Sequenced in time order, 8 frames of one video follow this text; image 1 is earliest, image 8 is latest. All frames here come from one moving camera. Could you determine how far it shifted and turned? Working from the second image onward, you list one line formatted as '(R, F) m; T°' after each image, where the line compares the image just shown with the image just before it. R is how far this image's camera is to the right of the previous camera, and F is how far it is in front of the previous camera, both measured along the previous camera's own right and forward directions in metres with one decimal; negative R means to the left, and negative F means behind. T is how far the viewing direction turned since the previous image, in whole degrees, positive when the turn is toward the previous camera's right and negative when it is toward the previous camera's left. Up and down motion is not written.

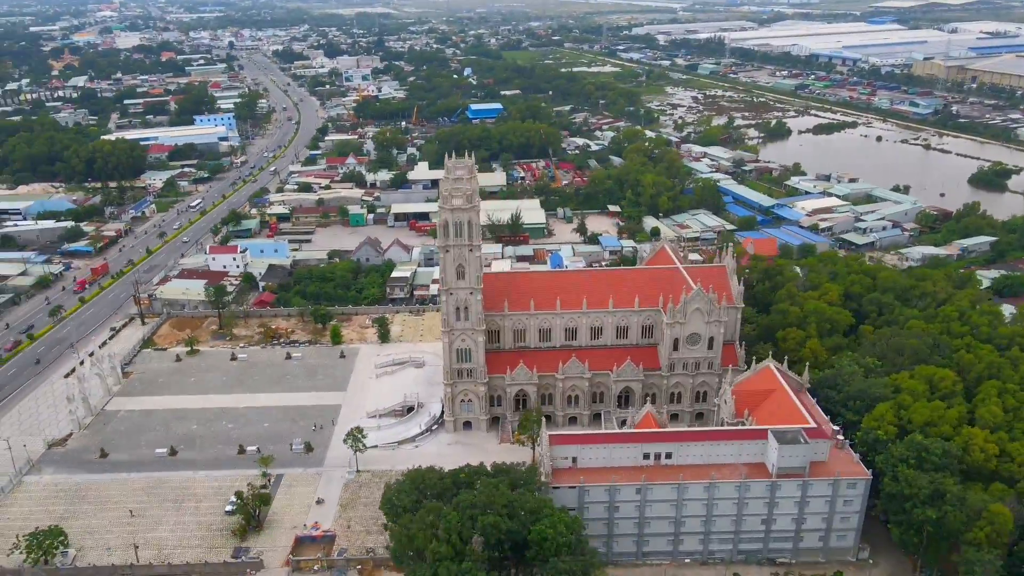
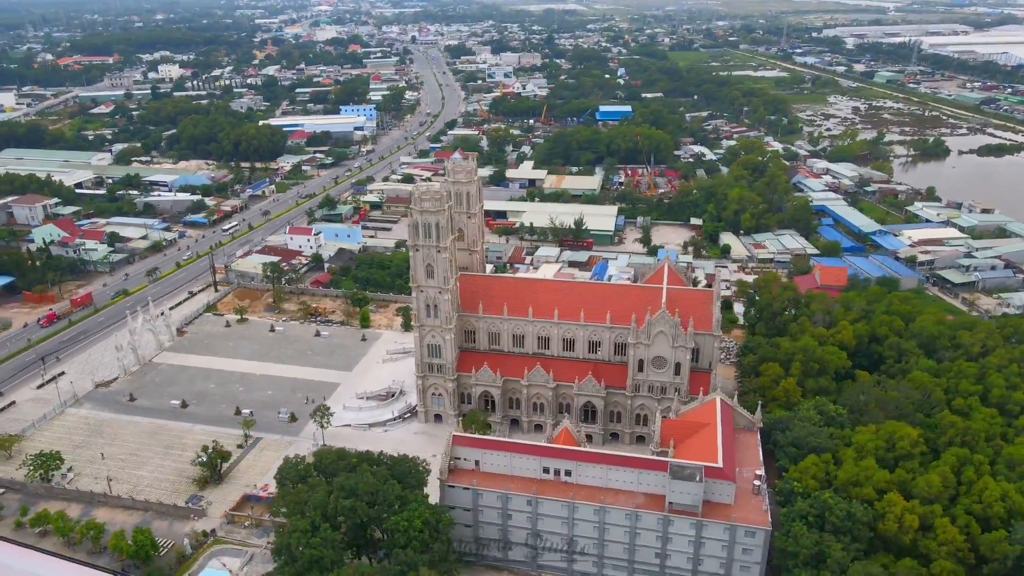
(+10.7, +0.2) m; -13°
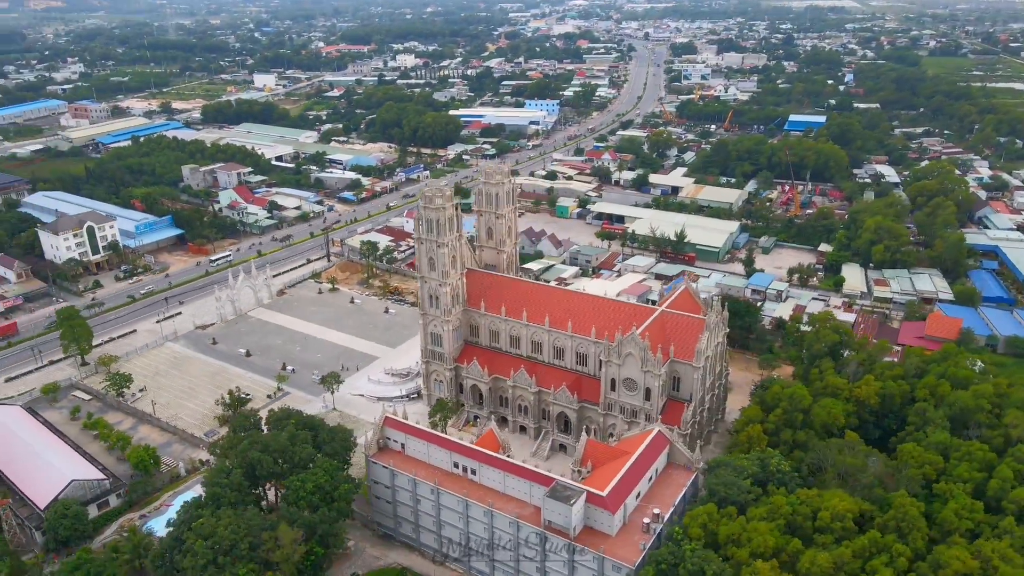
(+12.7, +0.9) m; -18°
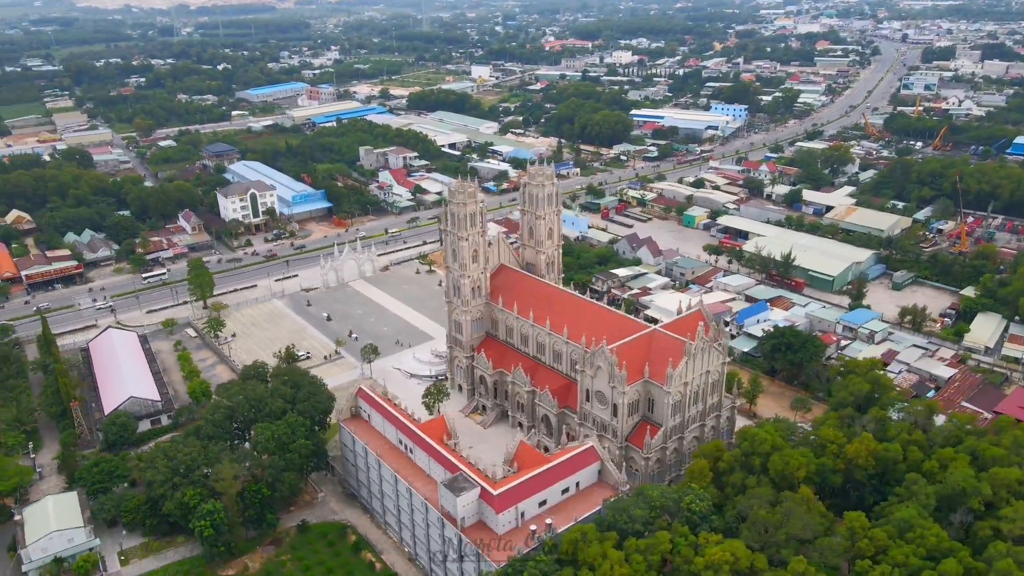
(+12.2, +0.7) m; -17°
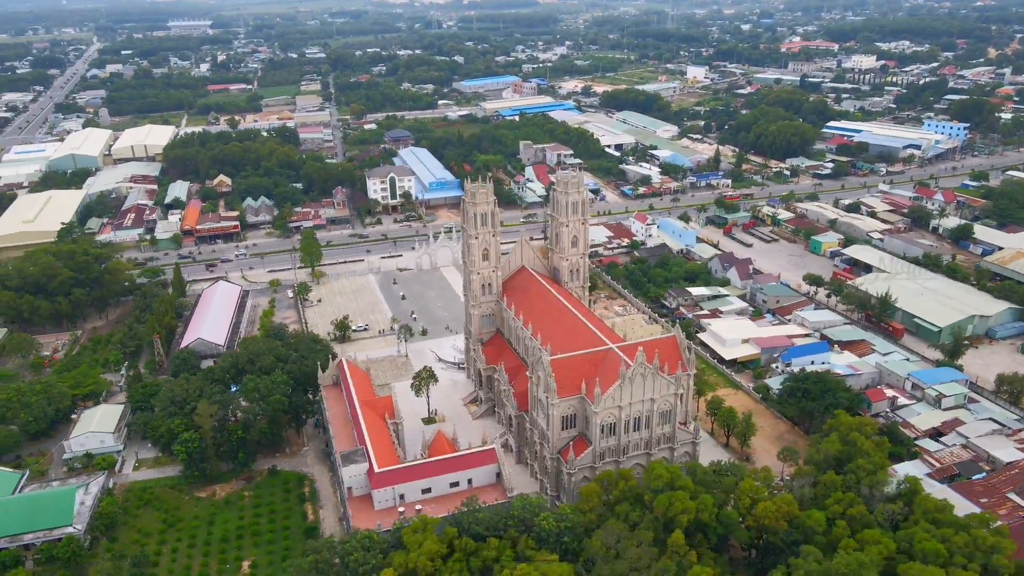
(+13.9, +0.8) m; -18°
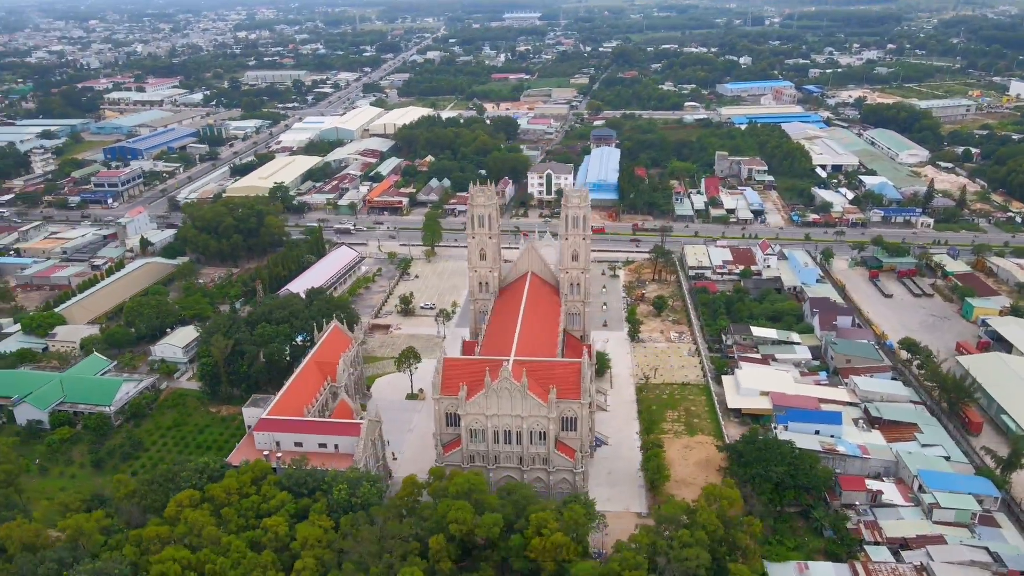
(+19.9, +2.1) m; -23°
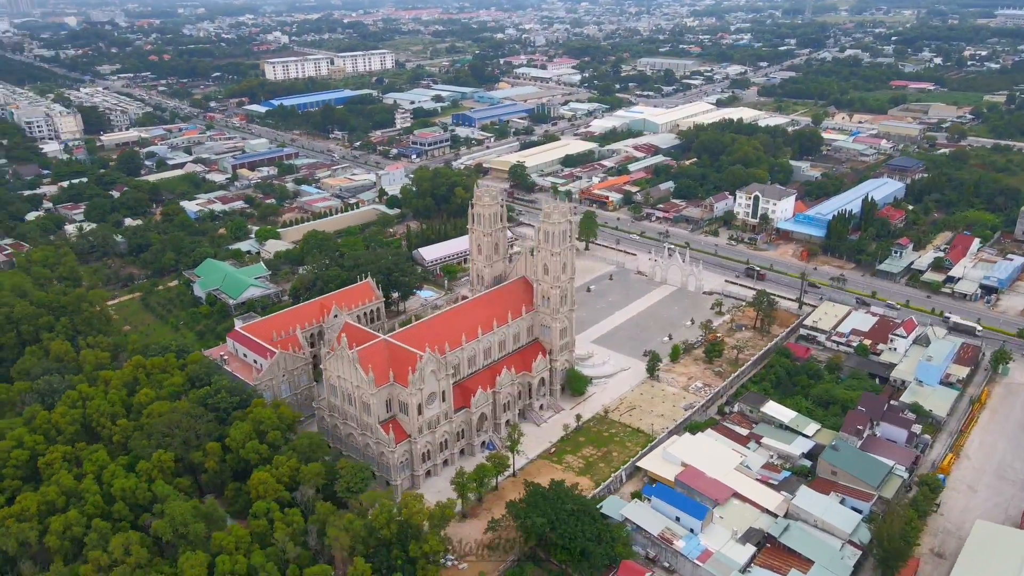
(+28.8, +5.6) m; -32°
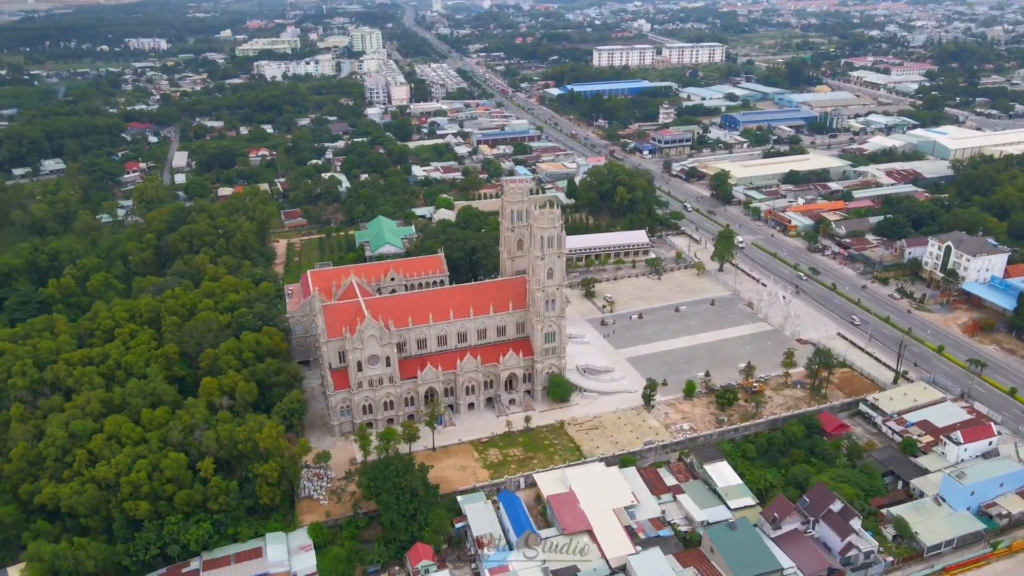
(+24.2, +3.5) m; -27°
